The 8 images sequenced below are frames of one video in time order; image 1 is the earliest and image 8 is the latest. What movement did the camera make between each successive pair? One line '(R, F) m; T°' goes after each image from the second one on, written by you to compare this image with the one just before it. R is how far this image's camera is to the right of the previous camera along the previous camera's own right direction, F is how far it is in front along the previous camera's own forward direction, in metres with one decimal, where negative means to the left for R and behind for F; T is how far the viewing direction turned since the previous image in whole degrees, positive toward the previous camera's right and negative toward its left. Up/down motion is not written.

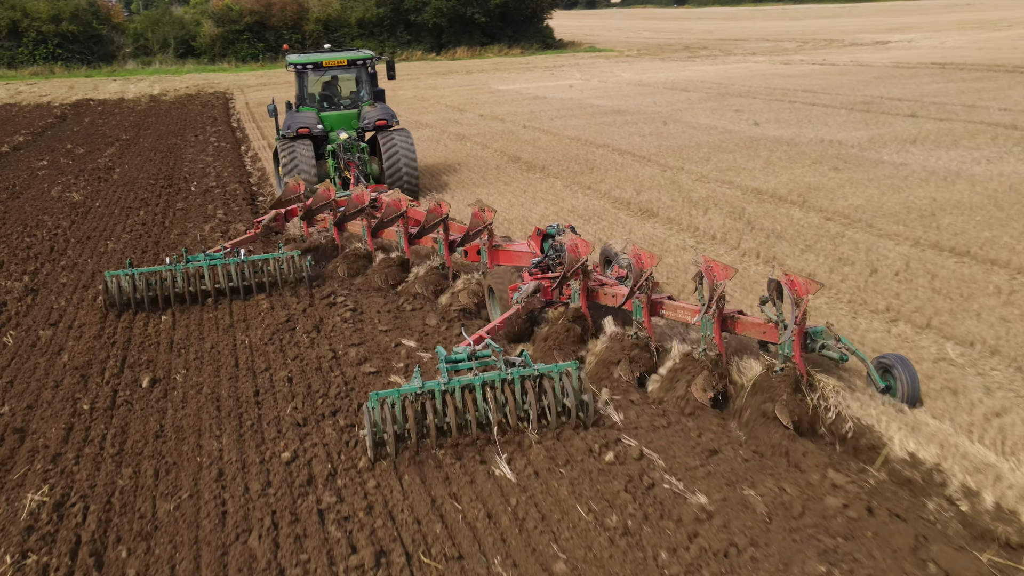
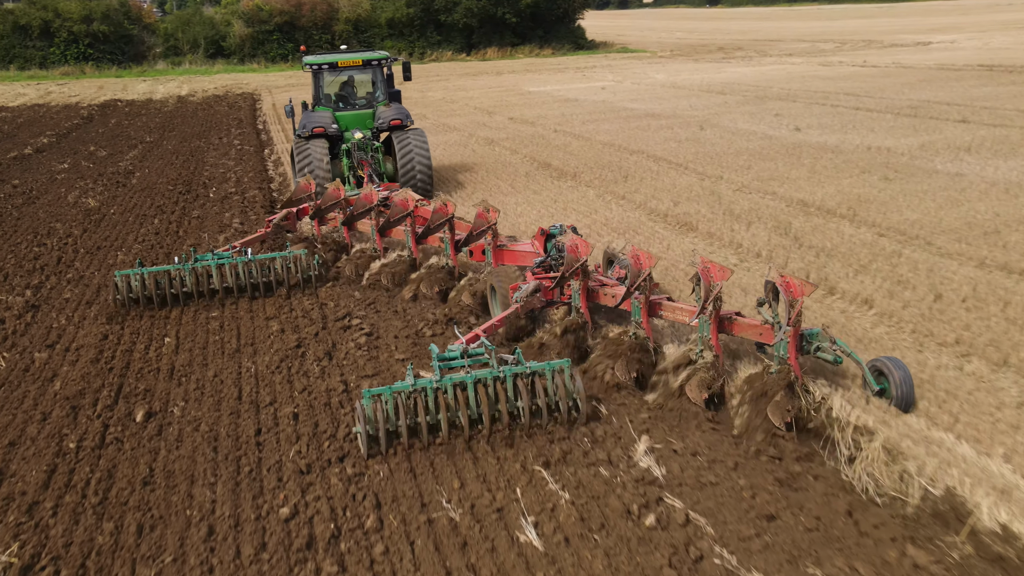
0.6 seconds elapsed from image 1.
(0.0, +0.5) m; -2°
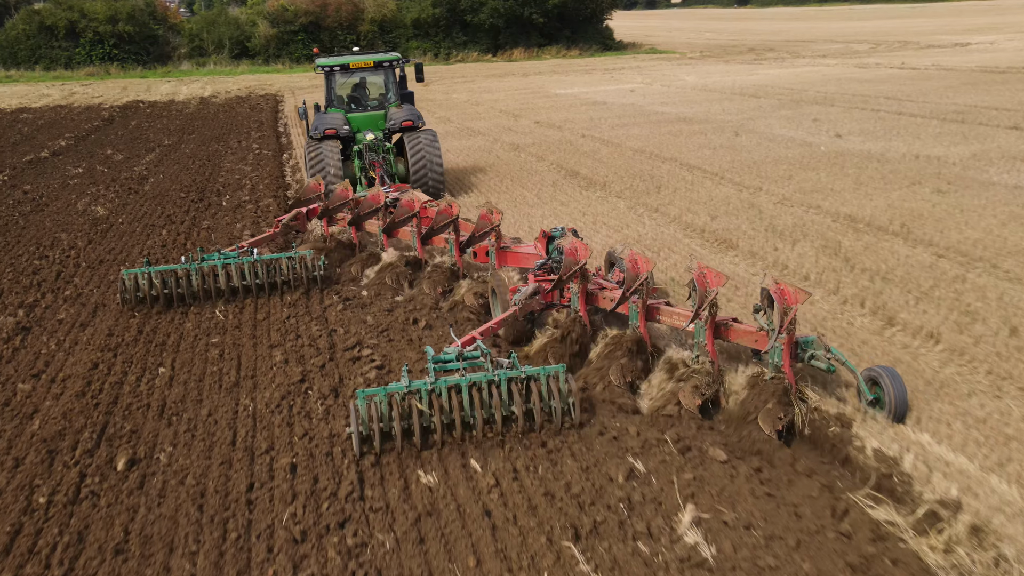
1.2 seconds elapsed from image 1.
(0.0, +0.5) m; -1°
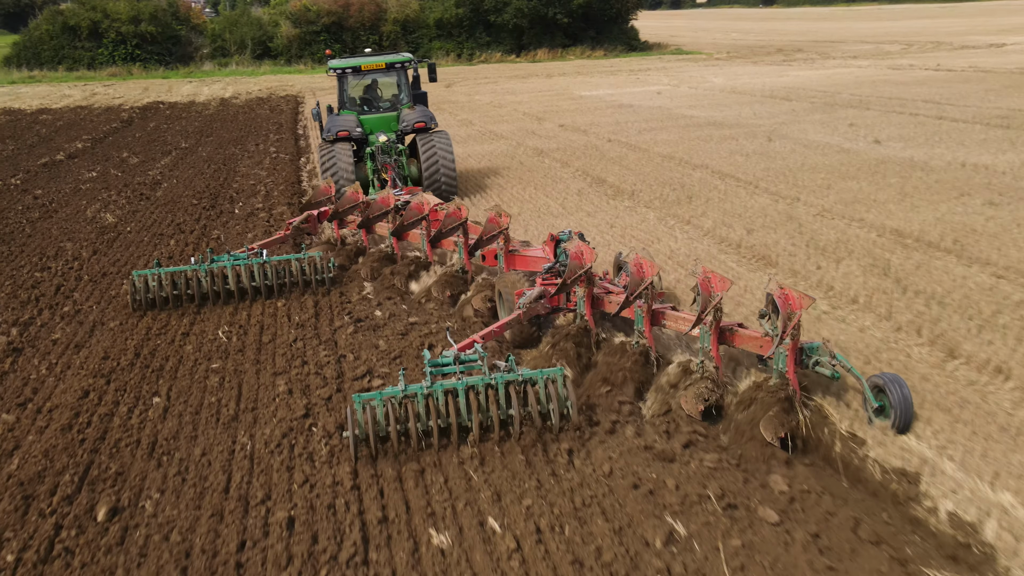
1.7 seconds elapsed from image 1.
(0.0, +0.5) m; -1°
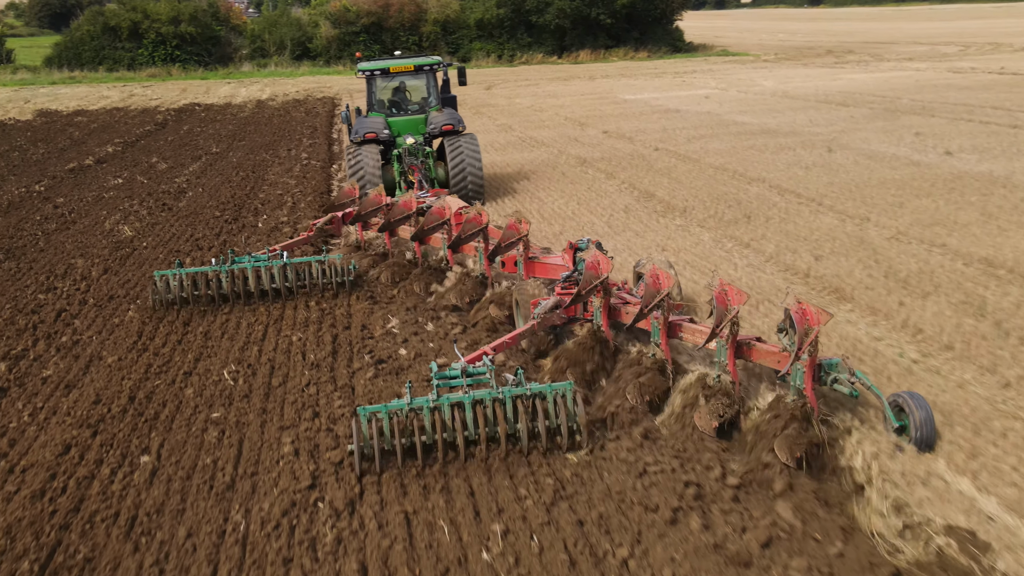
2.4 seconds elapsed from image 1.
(0.0, +0.7) m; -2°
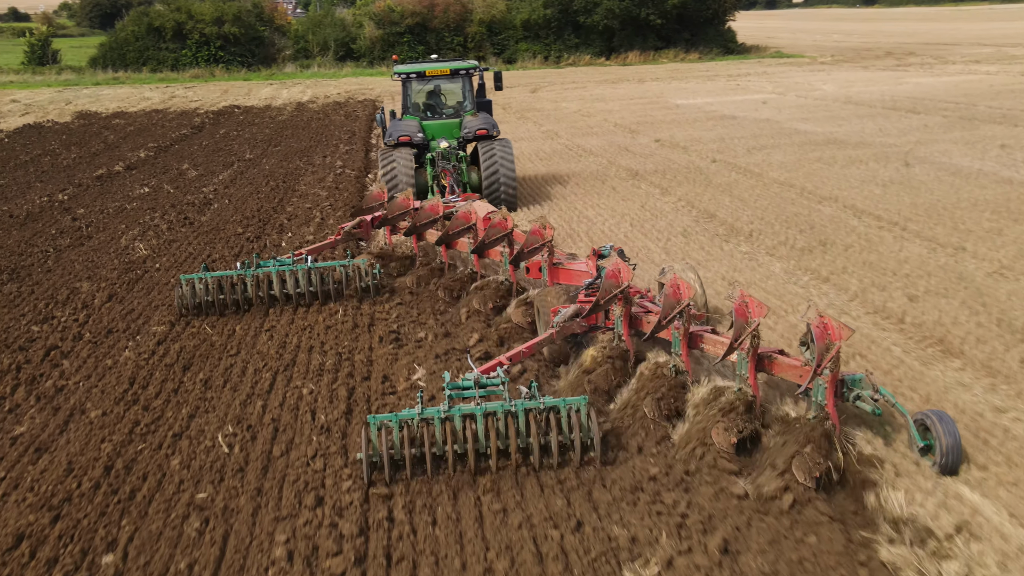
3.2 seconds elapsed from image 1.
(0.0, +0.9) m; -3°
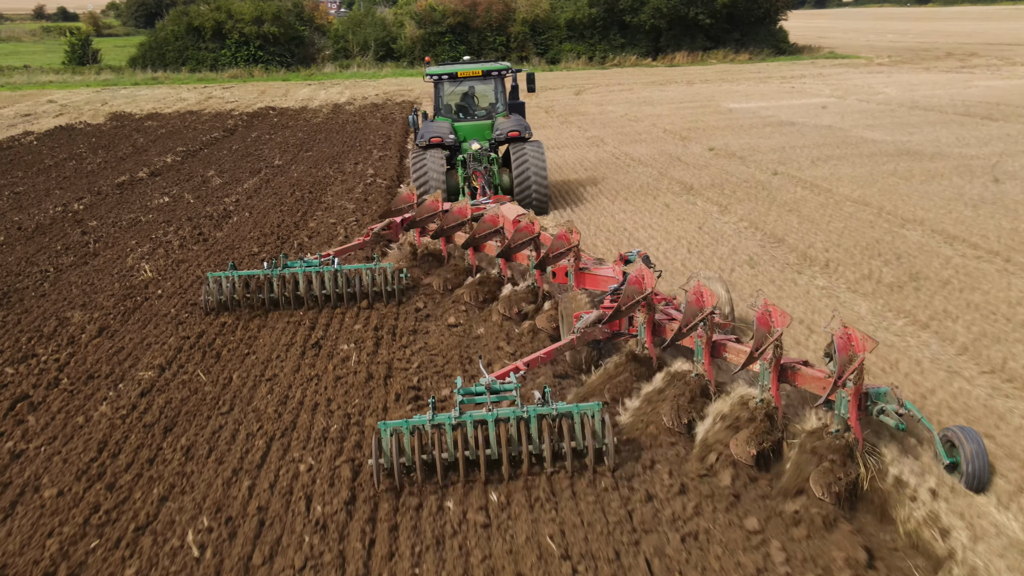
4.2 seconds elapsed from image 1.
(0.0, +0.9) m; -2°
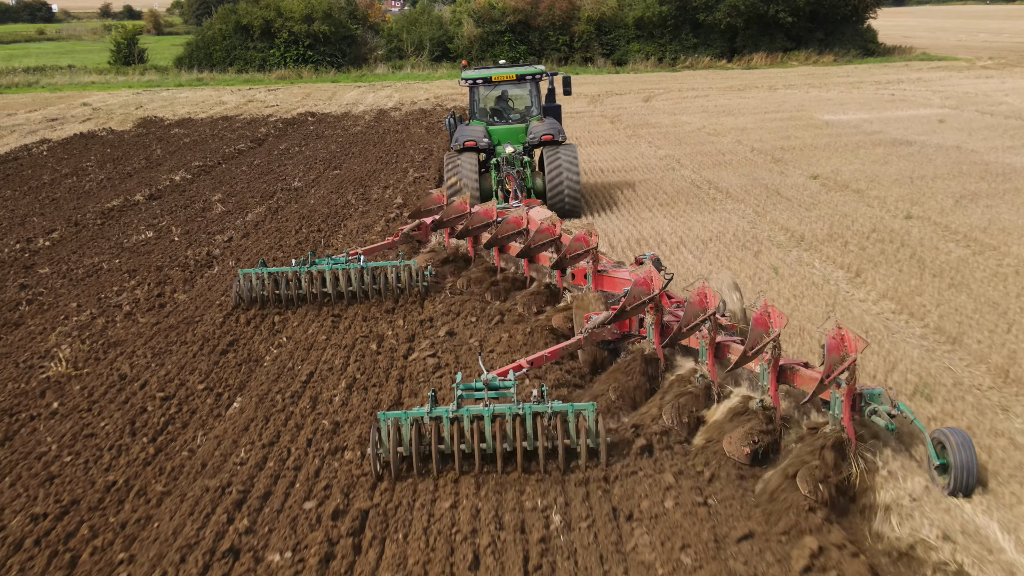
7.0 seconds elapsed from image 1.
(+0.1, +2.4) m; -4°
